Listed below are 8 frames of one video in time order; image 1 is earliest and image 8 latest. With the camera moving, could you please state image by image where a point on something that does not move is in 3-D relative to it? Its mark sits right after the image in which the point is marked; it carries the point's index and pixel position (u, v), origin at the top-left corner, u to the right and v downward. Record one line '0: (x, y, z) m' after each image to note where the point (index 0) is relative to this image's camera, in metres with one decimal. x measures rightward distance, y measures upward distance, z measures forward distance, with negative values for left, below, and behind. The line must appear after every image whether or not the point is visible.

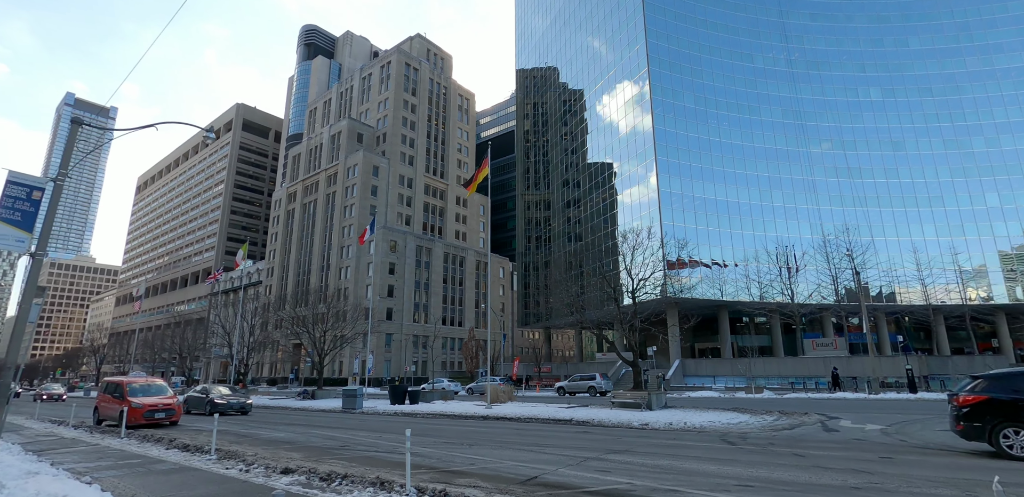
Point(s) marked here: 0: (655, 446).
0: (+3.1, -4.2, +11.4) m
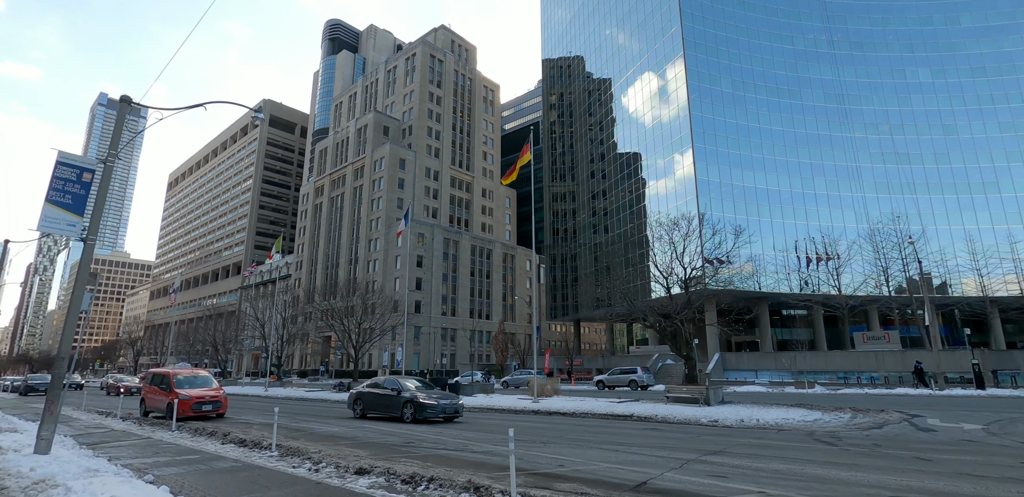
0: (+4.6, -3.8, +10.4) m
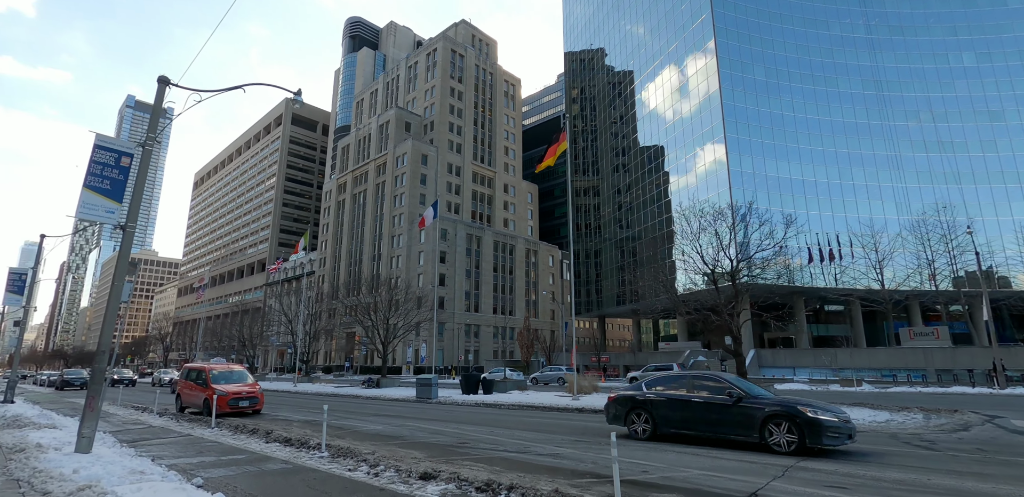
0: (+5.8, -3.6, +9.4) m
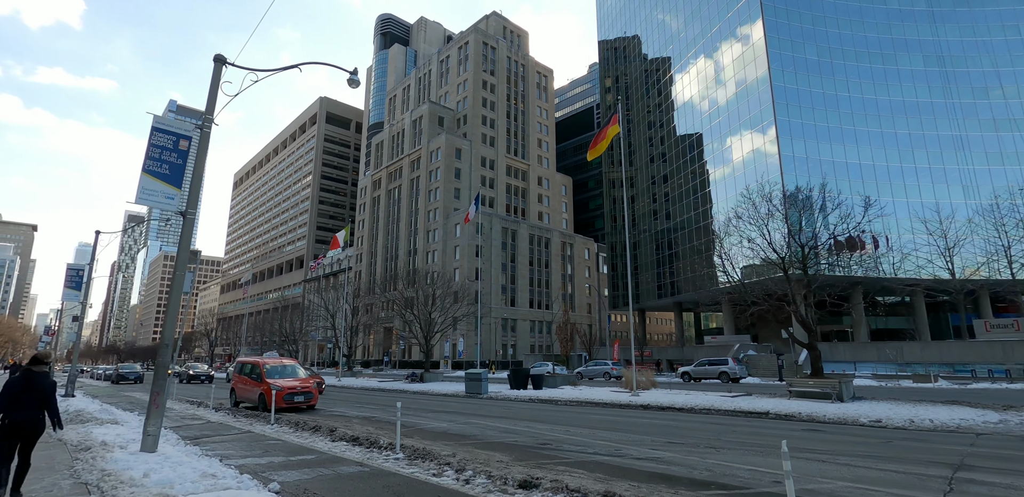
0: (+7.2, -3.2, +8.2) m
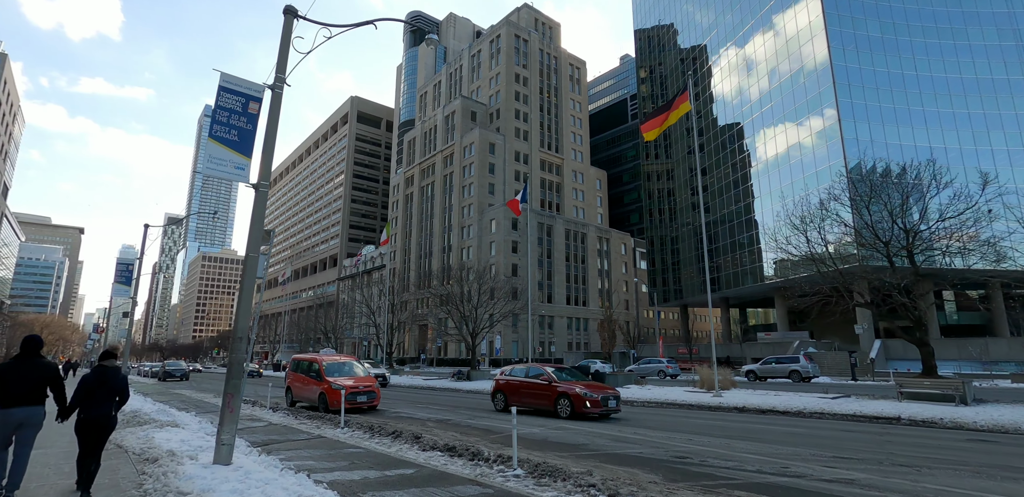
0: (+9.1, -2.7, +6.2) m
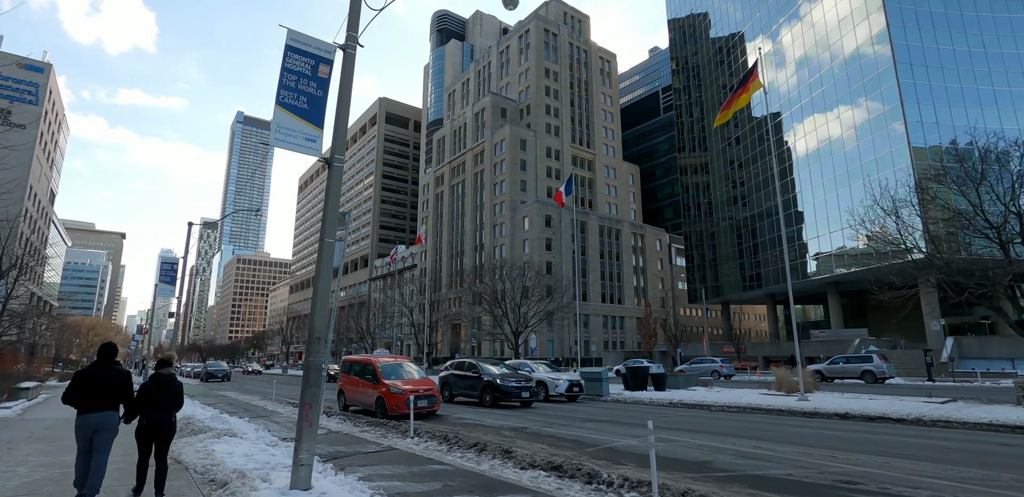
0: (+10.5, -2.4, +4.4) m
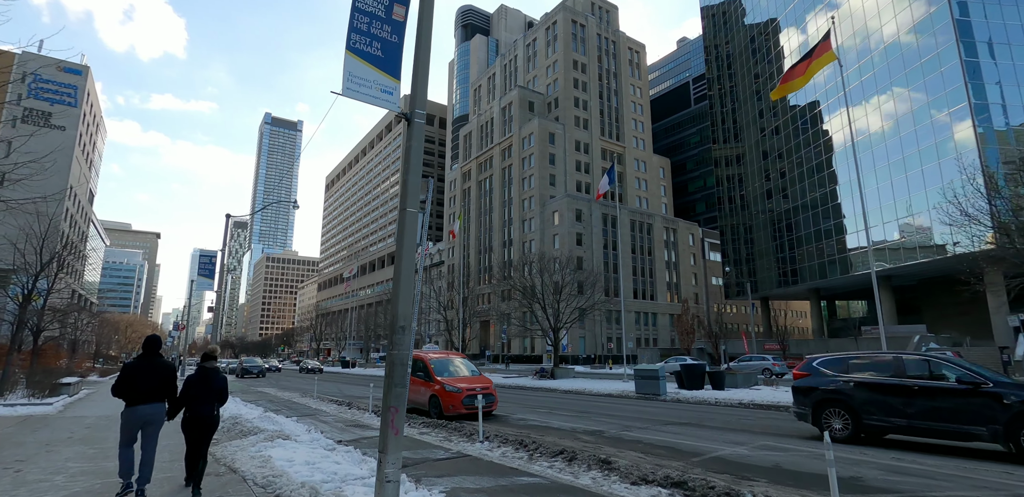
0: (+11.7, -2.0, +2.8) m
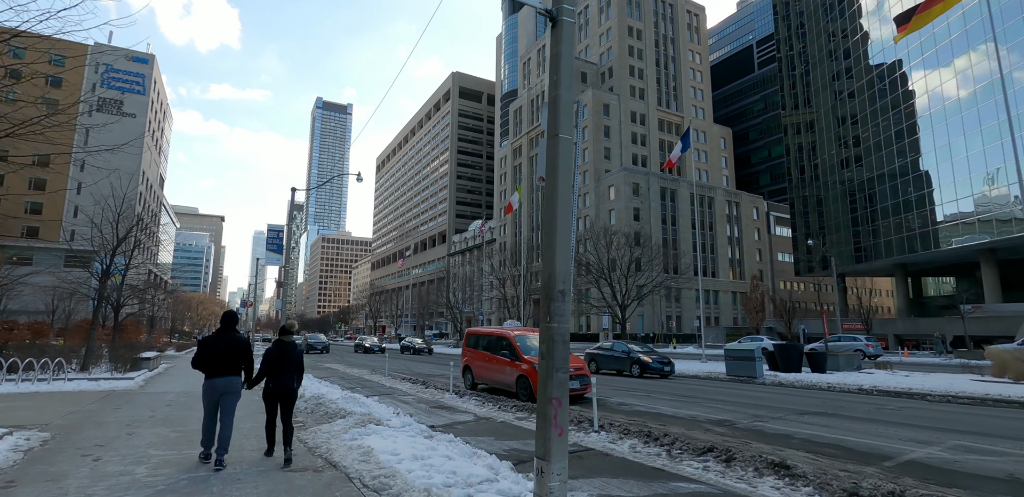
0: (+12.9, -1.6, +0.4) m
